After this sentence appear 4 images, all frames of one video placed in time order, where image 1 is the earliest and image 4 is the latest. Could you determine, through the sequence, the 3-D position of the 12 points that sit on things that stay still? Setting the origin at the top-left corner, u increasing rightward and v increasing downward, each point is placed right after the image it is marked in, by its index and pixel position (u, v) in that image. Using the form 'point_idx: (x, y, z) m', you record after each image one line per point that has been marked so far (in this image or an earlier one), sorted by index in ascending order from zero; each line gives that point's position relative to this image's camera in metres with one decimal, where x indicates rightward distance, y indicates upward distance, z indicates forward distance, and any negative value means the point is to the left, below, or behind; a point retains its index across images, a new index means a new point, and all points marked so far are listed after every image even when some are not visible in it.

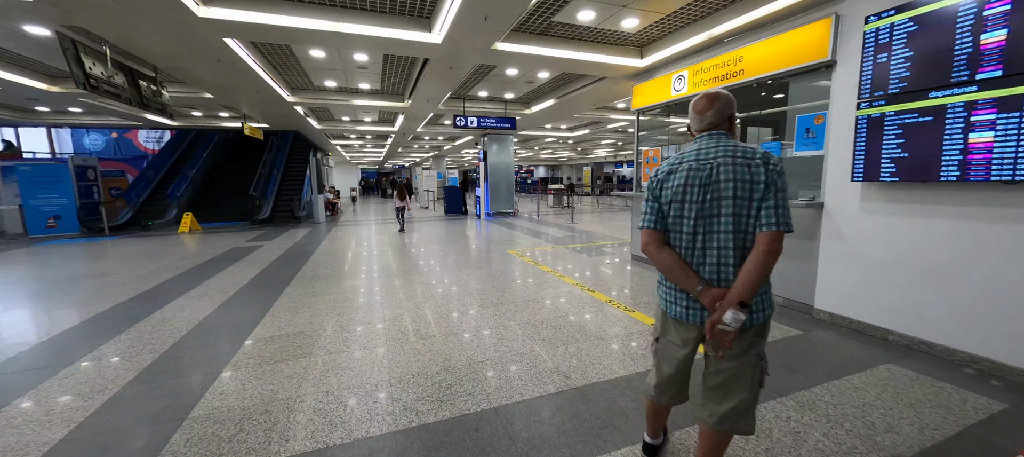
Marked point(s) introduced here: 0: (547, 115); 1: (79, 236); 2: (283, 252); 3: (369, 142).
0: (+0.9, +2.9, +9.9) m
1: (-12.4, -0.2, +10.3) m
2: (-5.9, -0.4, +9.3) m
3: (-6.9, +4.2, +17.5) m
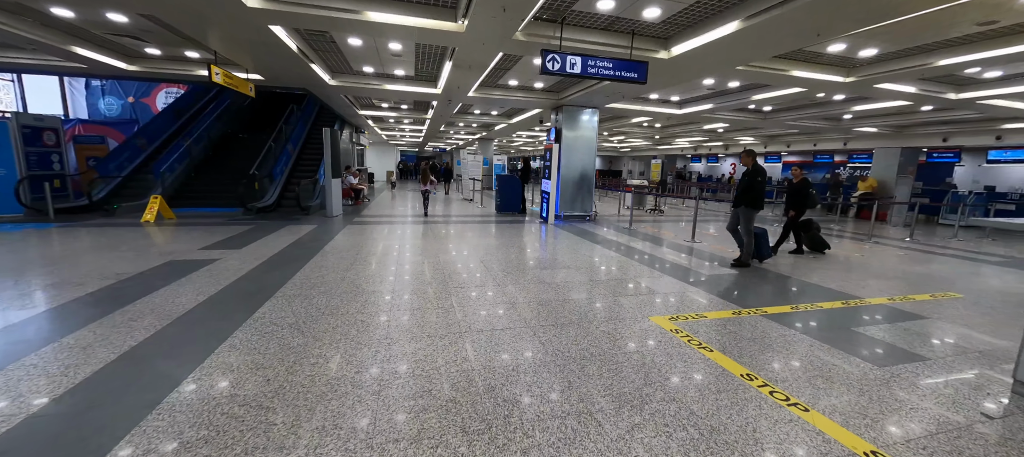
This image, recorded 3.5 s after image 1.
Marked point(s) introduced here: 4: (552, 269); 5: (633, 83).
0: (+2.7, +2.5, +6.1) m
1: (-10.6, +0.2, +7.8) m
2: (-4.3, -0.4, +6.2) m
3: (-4.3, +4.5, +14.3) m
4: (+0.6, -0.6, +5.6) m
5: (+1.5, +1.9, +4.7) m
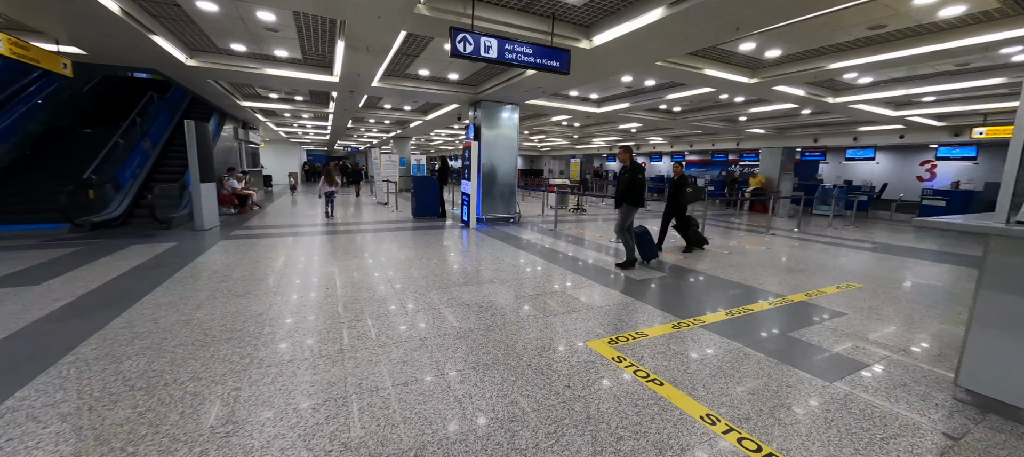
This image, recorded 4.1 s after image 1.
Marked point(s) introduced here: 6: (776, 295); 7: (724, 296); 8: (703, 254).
0: (+1.3, +2.5, +5.8) m
1: (-12.0, -0.4, +4.8) m
2: (-5.4, -0.7, +4.5) m
3: (-7.2, +4.1, +12.5) m
4: (-0.5, -0.7, +5.0) m
5: (+0.5, +1.8, +4.2) m
6: (+3.3, -0.8, +4.5) m
7: (+2.5, -0.8, +4.4) m
8: (+3.6, -0.5, +6.9) m
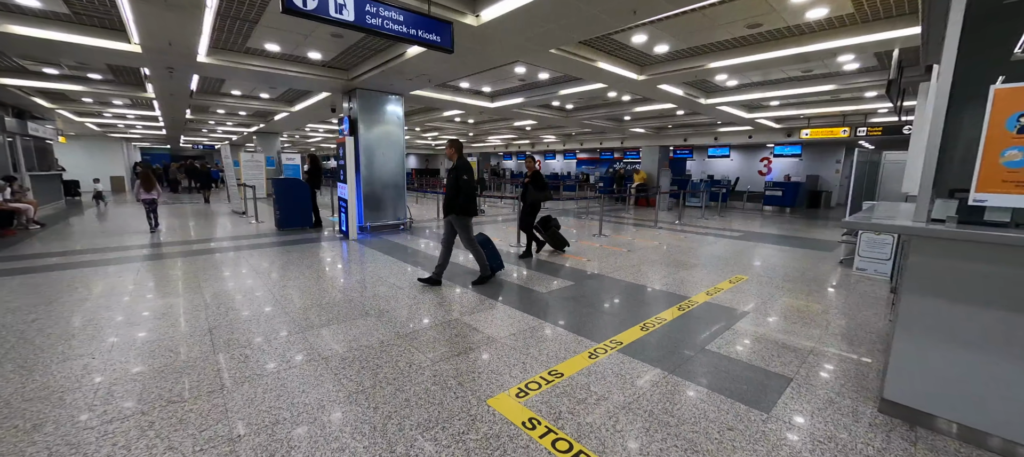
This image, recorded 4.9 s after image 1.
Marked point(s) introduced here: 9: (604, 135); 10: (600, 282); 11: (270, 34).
0: (-0.4, +2.4, +5.2) m
1: (-12.8, -1.2, +0.8) m
2: (-6.4, -1.2, +2.2) m
3: (-10.5, +3.5, +9.3) m
4: (-1.7, -0.9, +3.9) m
5: (-0.7, +1.7, +3.4) m
6: (+2.0, -0.7, +4.4) m
7: (+1.4, -0.8, +4.1) m
8: (+1.7, -0.4, +6.8) m
9: (+3.8, +3.8, +15.0) m
10: (+1.2, -0.8, +4.8) m
11: (-3.4, +2.7, +5.1) m
